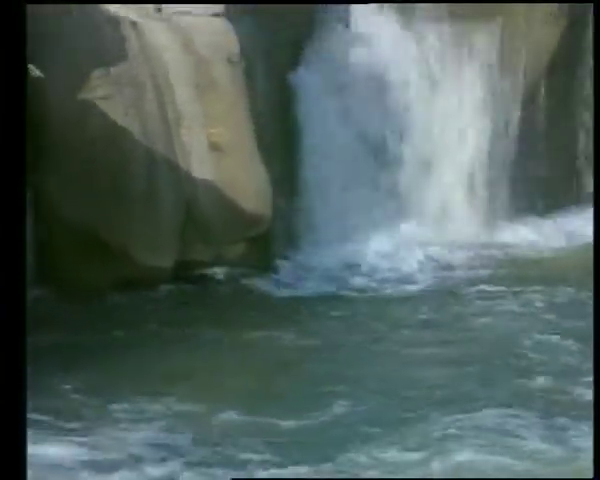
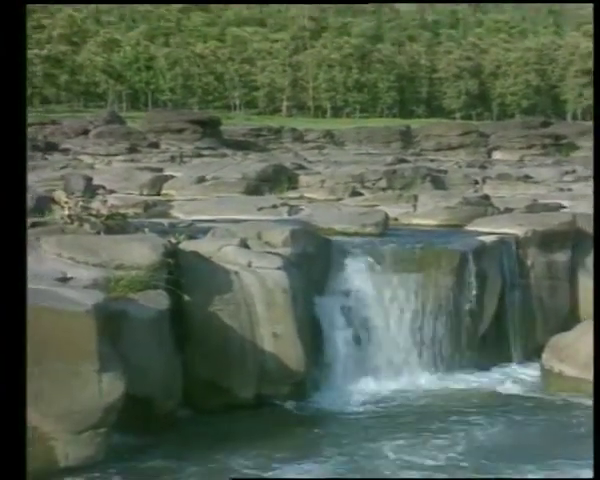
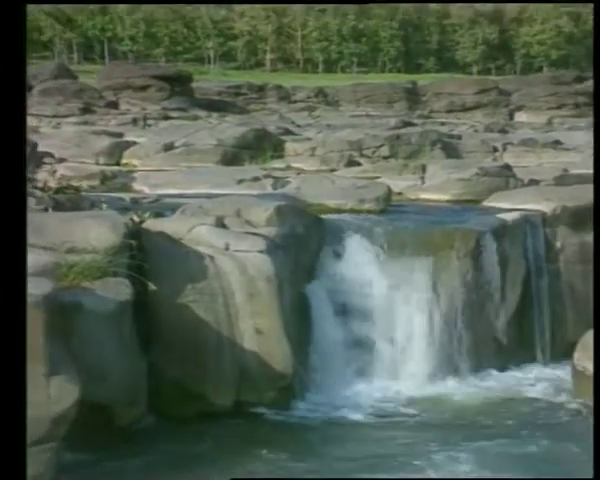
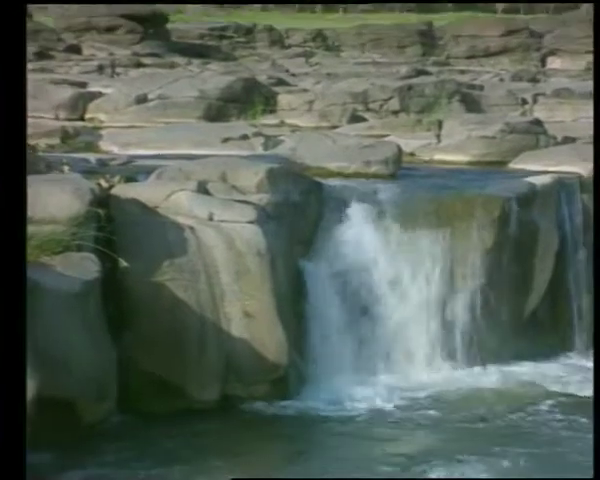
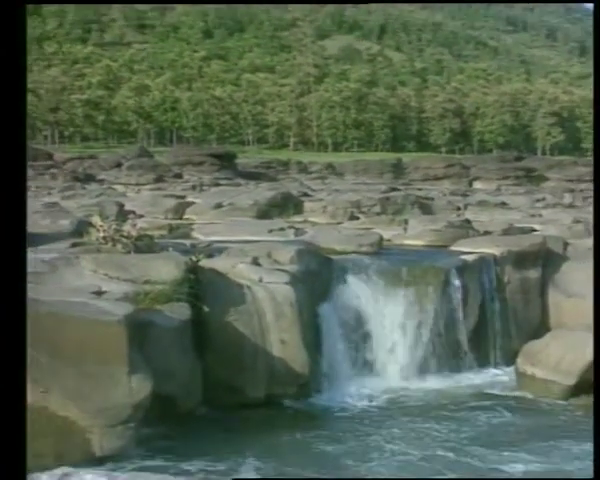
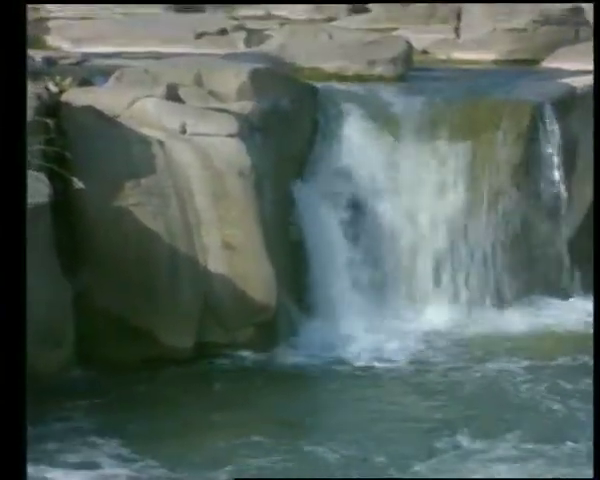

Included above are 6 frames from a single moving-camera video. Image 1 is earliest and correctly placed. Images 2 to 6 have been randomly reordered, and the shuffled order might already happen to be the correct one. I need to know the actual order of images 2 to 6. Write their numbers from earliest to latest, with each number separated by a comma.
6, 4, 3, 2, 5
